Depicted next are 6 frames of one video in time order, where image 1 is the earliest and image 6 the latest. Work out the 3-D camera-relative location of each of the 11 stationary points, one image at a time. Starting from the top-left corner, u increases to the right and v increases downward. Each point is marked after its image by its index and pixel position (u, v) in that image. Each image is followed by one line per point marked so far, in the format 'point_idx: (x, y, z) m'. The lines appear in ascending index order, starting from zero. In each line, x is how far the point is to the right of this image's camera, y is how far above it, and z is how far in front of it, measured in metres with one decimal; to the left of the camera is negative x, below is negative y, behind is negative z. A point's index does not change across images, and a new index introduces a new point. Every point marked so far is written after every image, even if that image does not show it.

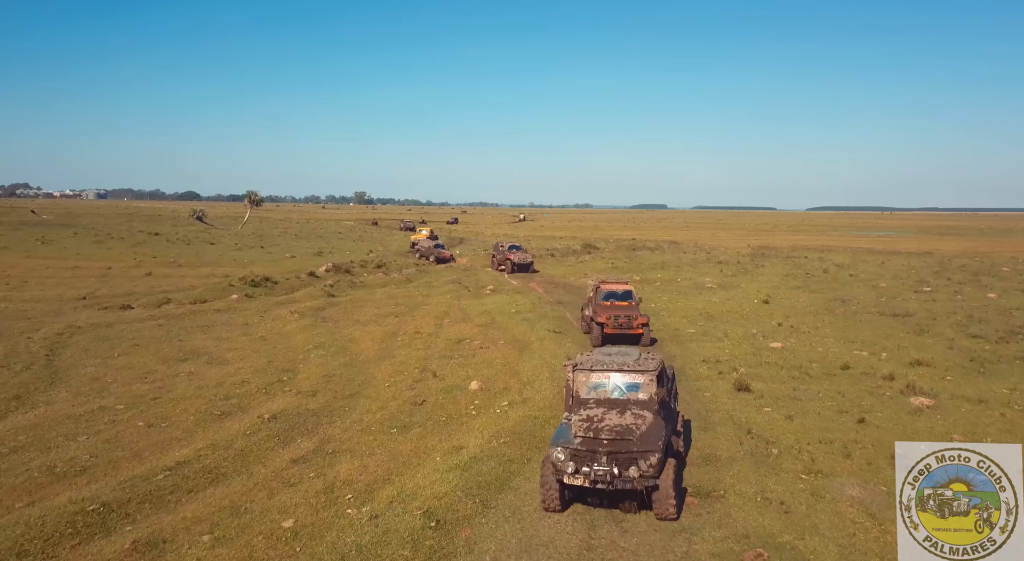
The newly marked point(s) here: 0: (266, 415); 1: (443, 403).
0: (-5.9, -3.2, +15.8) m
1: (-1.8, -3.2, +17.3) m
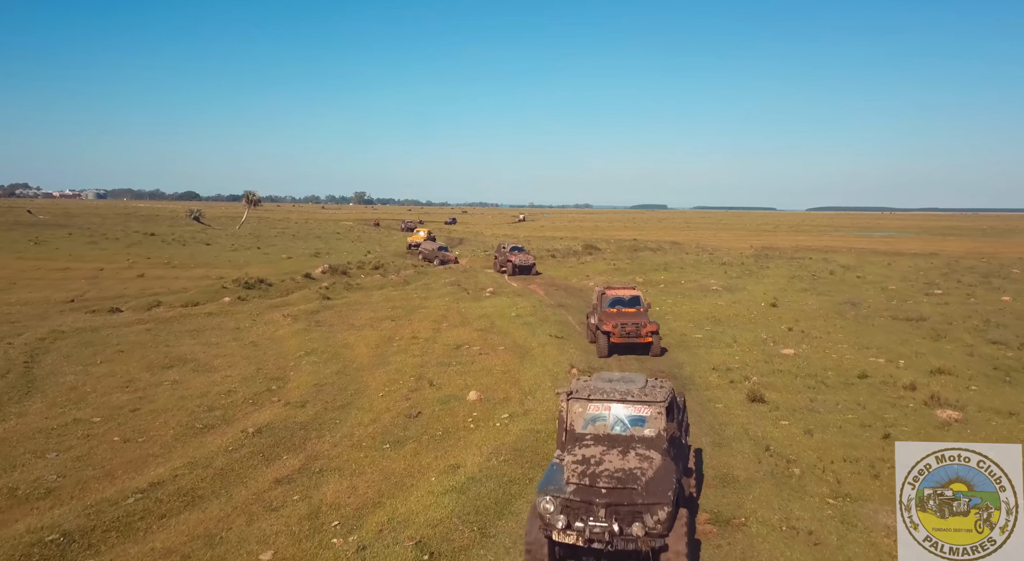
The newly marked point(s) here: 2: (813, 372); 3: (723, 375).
0: (-5.9, -3.4, +14.9) m
1: (-1.8, -3.3, +16.3) m
2: (+8.9, -2.7, +19.6) m
3: (+6.3, -2.8, +19.8) m
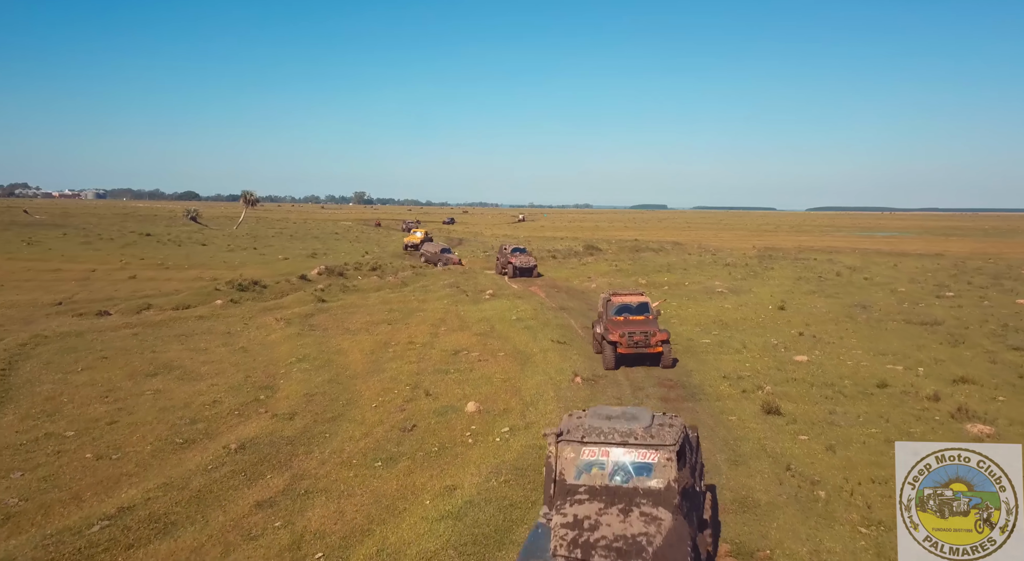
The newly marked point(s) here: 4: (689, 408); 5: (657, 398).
0: (-5.9, -3.5, +13.9) m
1: (-1.8, -3.4, +15.4) m
2: (+8.9, -2.8, +18.6) m
3: (+6.4, -2.9, +18.8) m
4: (+4.5, -3.2, +16.7) m
5: (+3.9, -3.1, +17.6) m
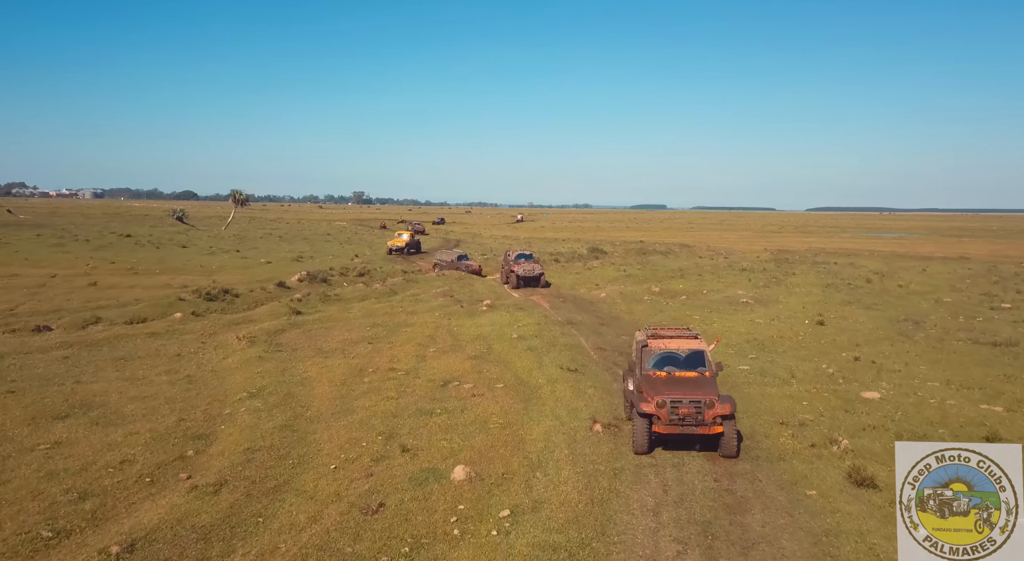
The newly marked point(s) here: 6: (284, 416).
0: (-5.8, -3.9, +9.8) m
1: (-1.7, -3.9, +11.3) m
2: (+8.9, -3.3, +14.6) m
3: (+6.4, -3.4, +14.8) m
4: (+4.5, -3.7, +12.6) m
5: (+3.9, -3.6, +13.5) m
6: (-5.6, -3.4, +16.3) m
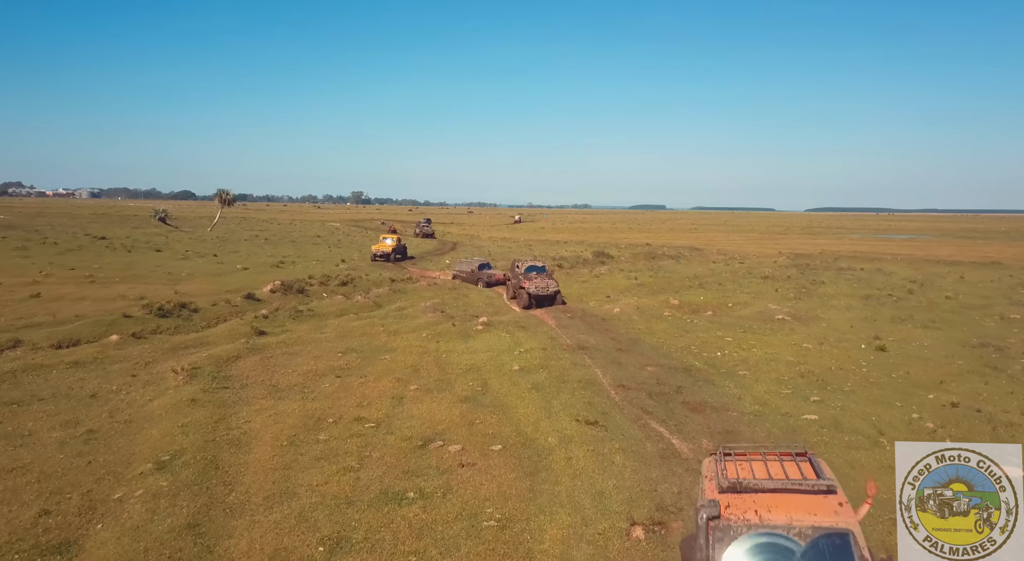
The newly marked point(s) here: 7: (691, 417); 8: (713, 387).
0: (-5.8, -4.5, +5.2) m
1: (-1.7, -4.5, +6.6) m
2: (+9.0, -3.9, +9.9) m
3: (+6.4, -4.0, +10.1) m
4: (+4.5, -4.3, +8.0) m
5: (+3.9, -4.2, +8.8) m
6: (-5.6, -4.0, +11.7) m
7: (+4.5, -3.4, +16.5) m
8: (+5.9, -3.1, +19.3) m
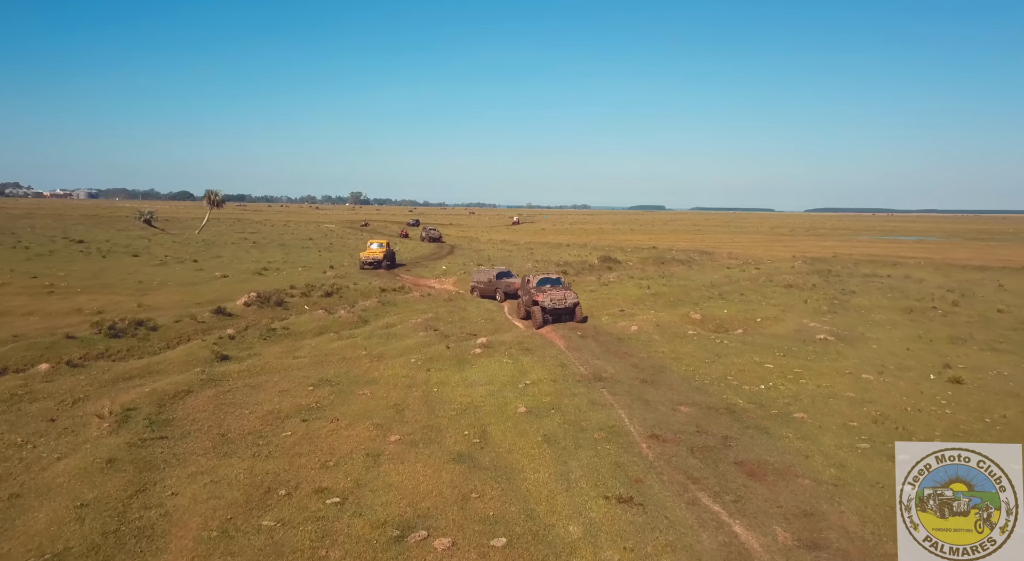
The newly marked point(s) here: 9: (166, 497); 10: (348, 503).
0: (-5.7, -5.1, +1.3) m
1: (-1.6, -5.1, +2.8) m
2: (+9.1, -4.5, +6.1) m
3: (+6.5, -4.6, +6.3) m
4: (+4.7, -4.9, +4.1) m
5: (+4.0, -4.8, +5.0) m
6: (-5.5, -4.5, +7.8) m
7: (+4.6, -4.0, +12.7) m
8: (+6.0, -3.7, +15.5) m
9: (-6.4, -4.0, +12.4) m
10: (-3.0, -4.1, +12.2) m
